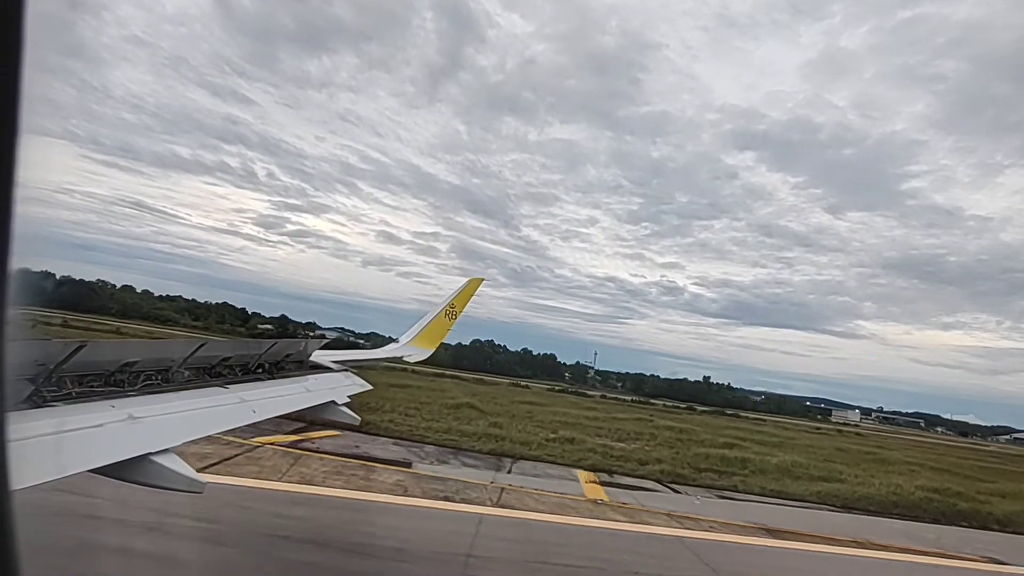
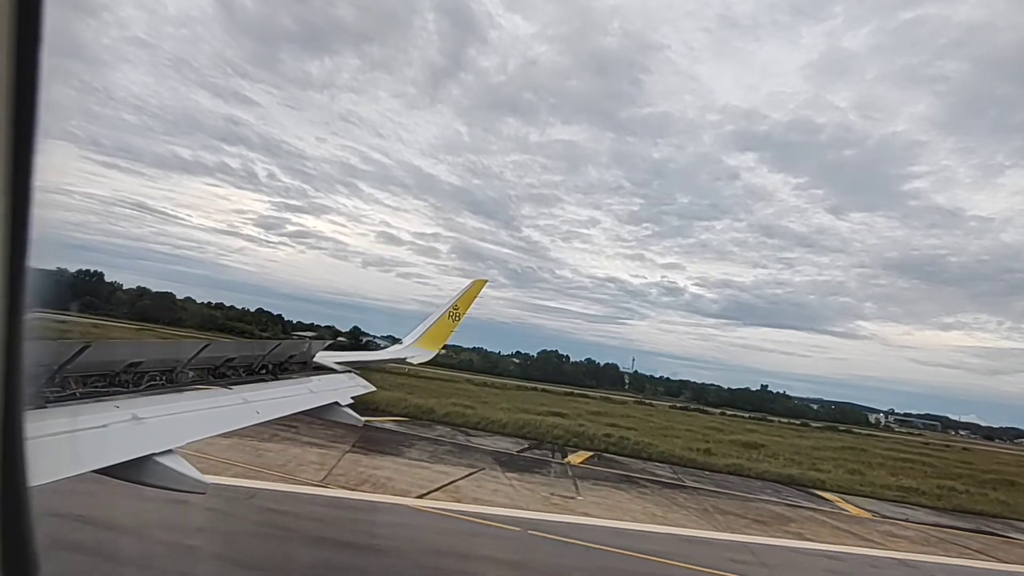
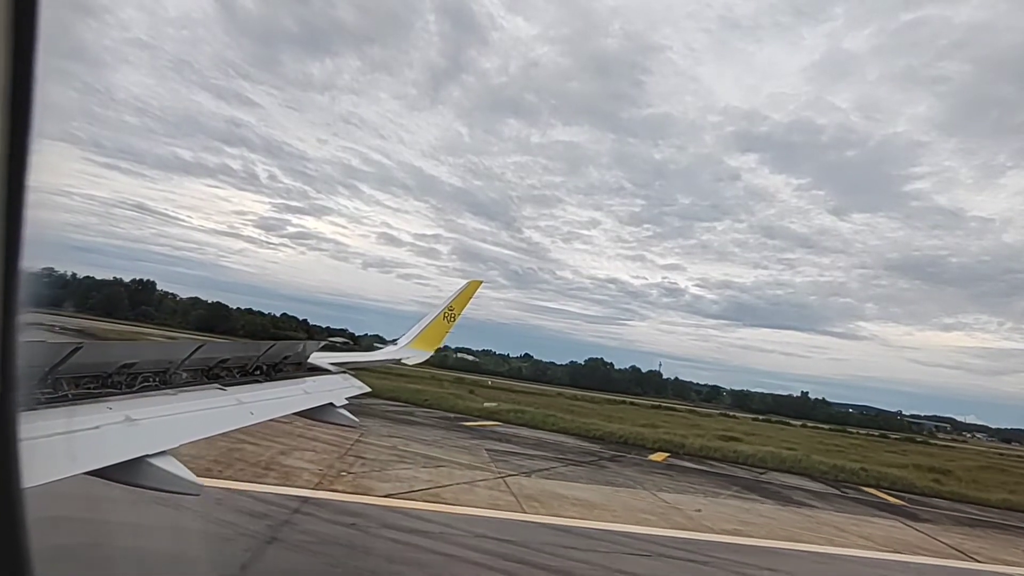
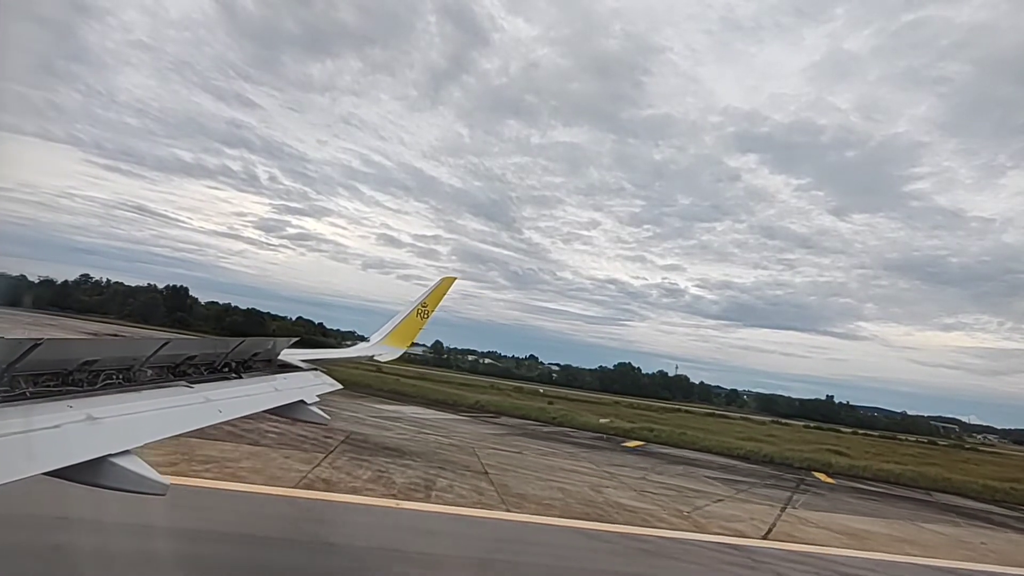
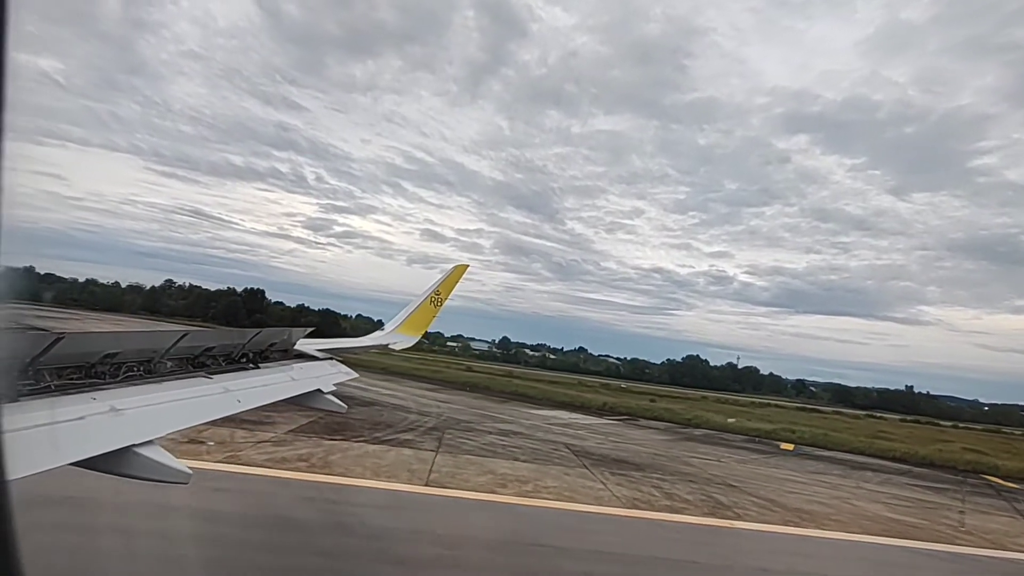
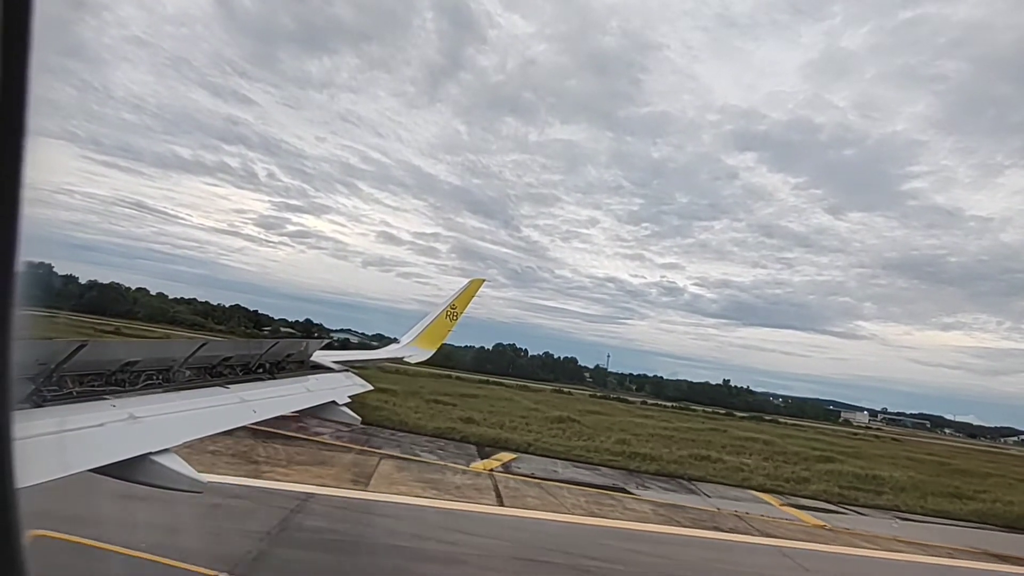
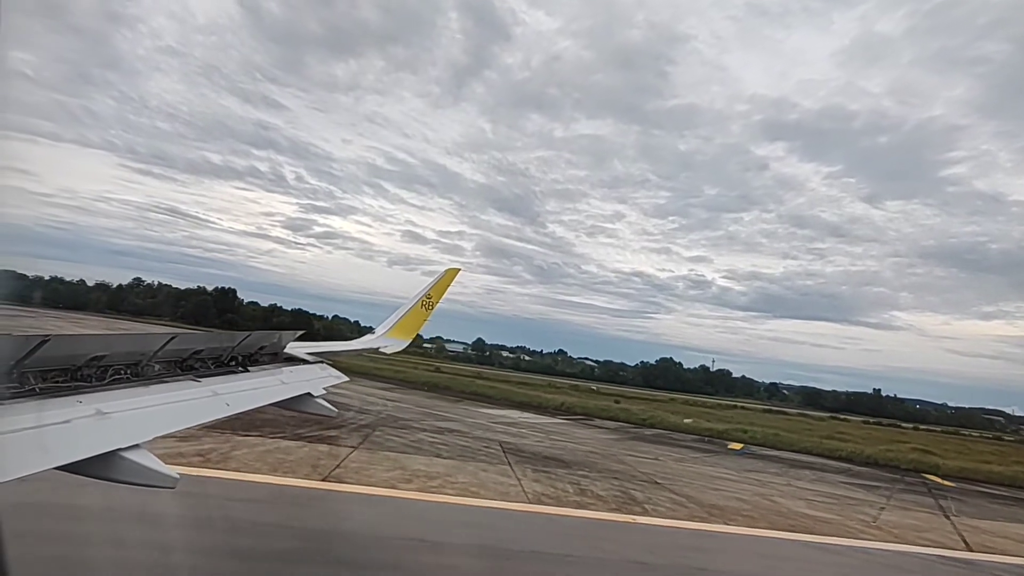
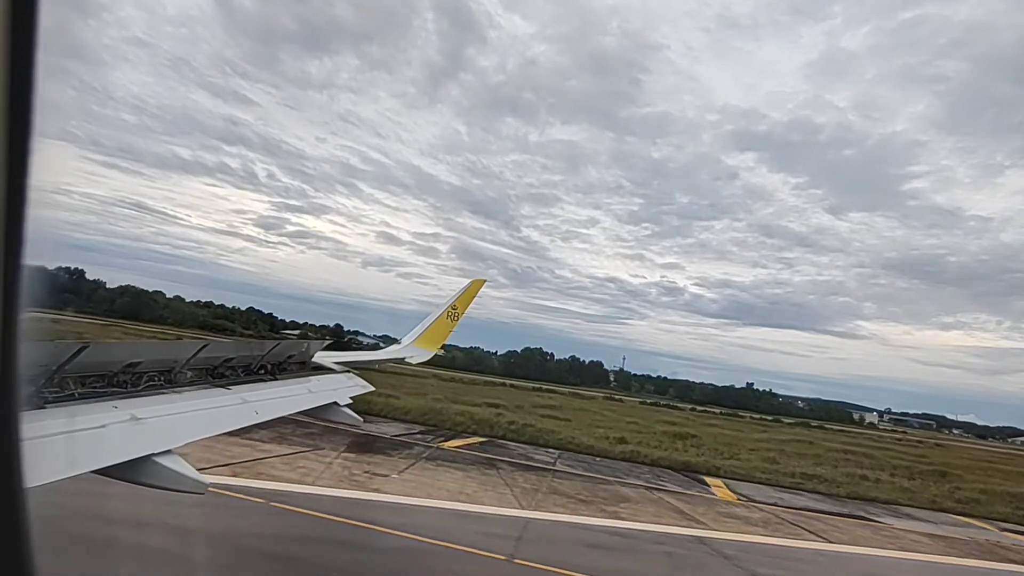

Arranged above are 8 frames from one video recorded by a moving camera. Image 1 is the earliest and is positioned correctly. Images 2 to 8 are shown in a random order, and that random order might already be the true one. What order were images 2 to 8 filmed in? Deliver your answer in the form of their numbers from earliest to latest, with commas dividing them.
6, 8, 2, 3, 4, 7, 5
